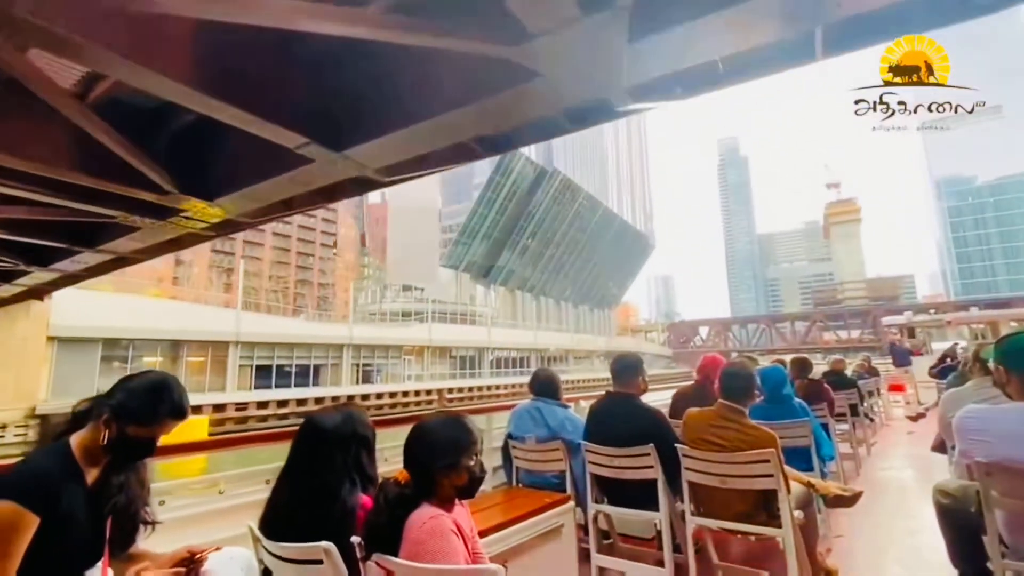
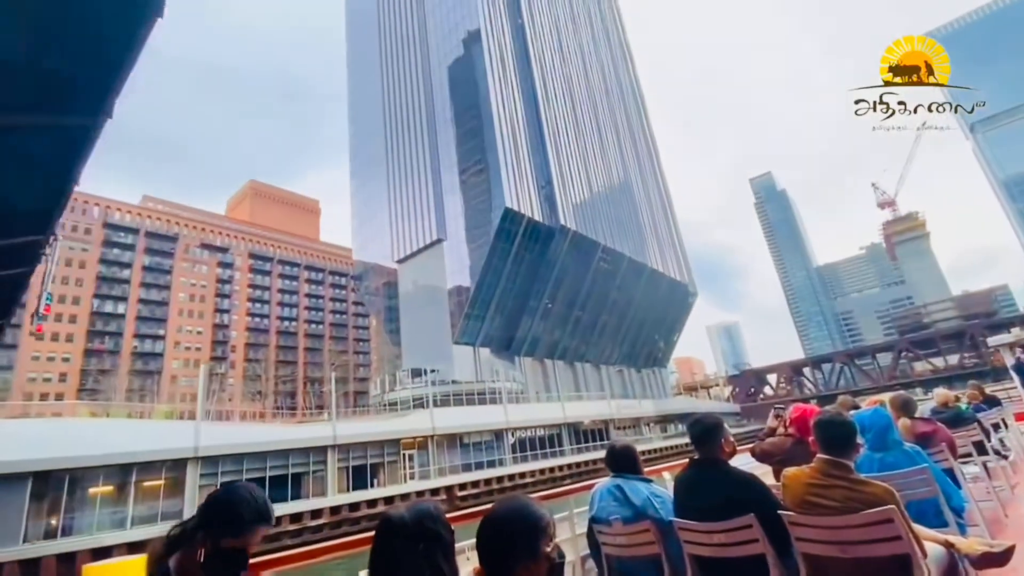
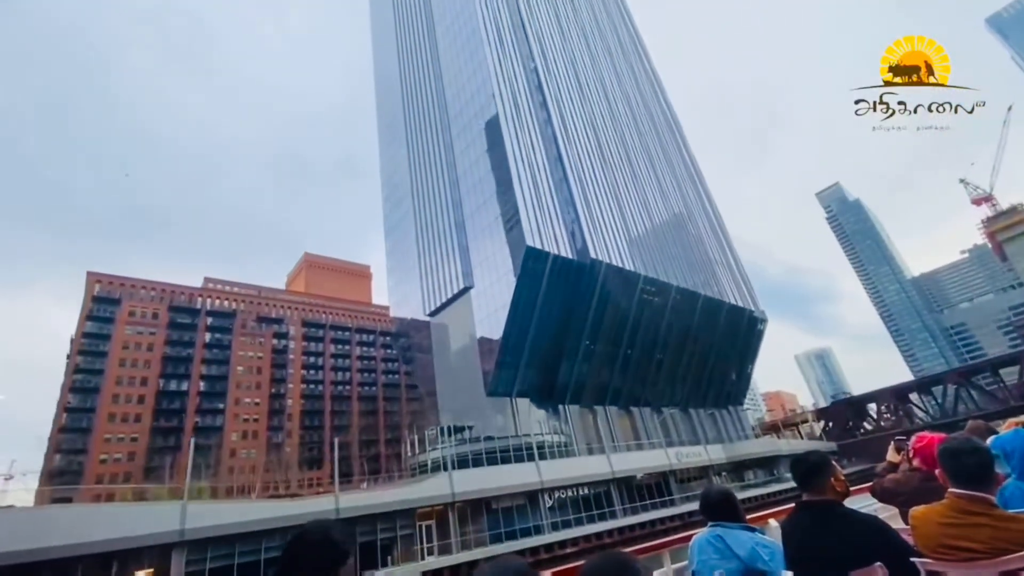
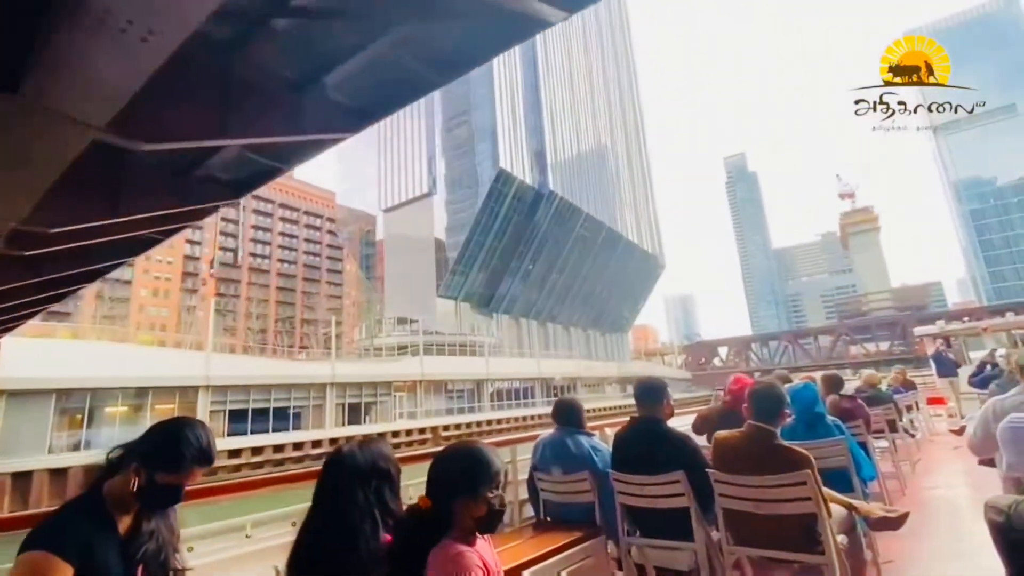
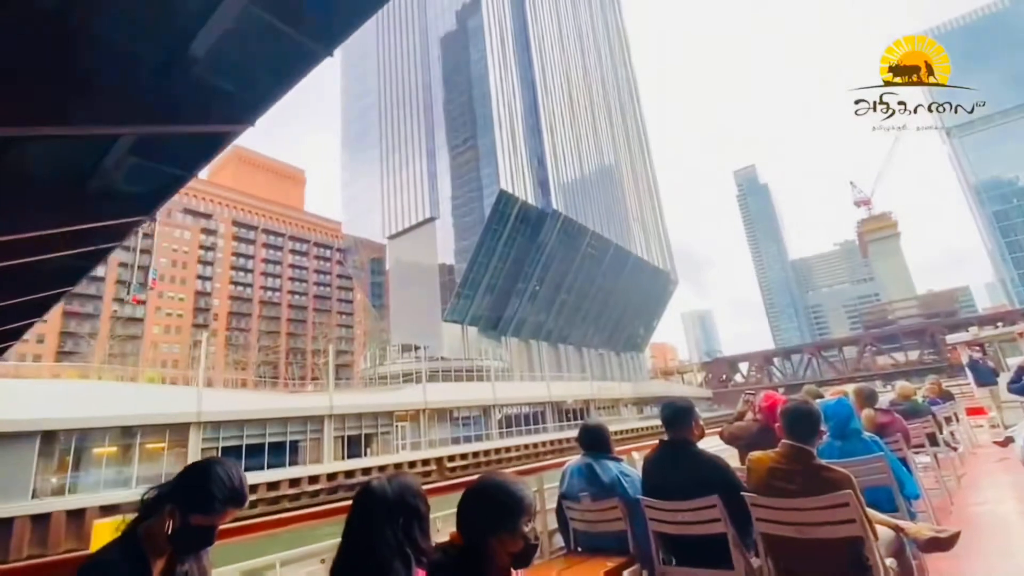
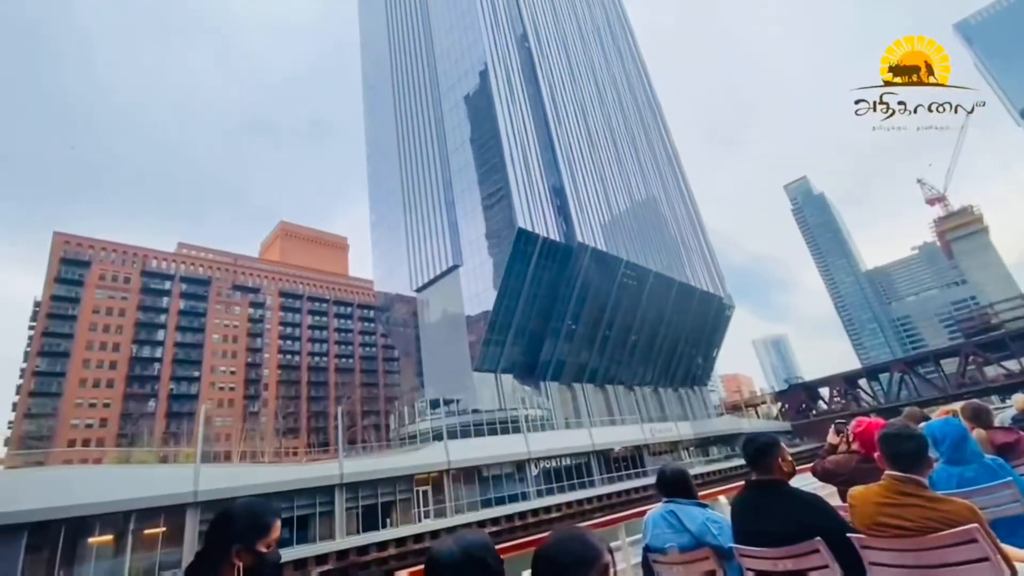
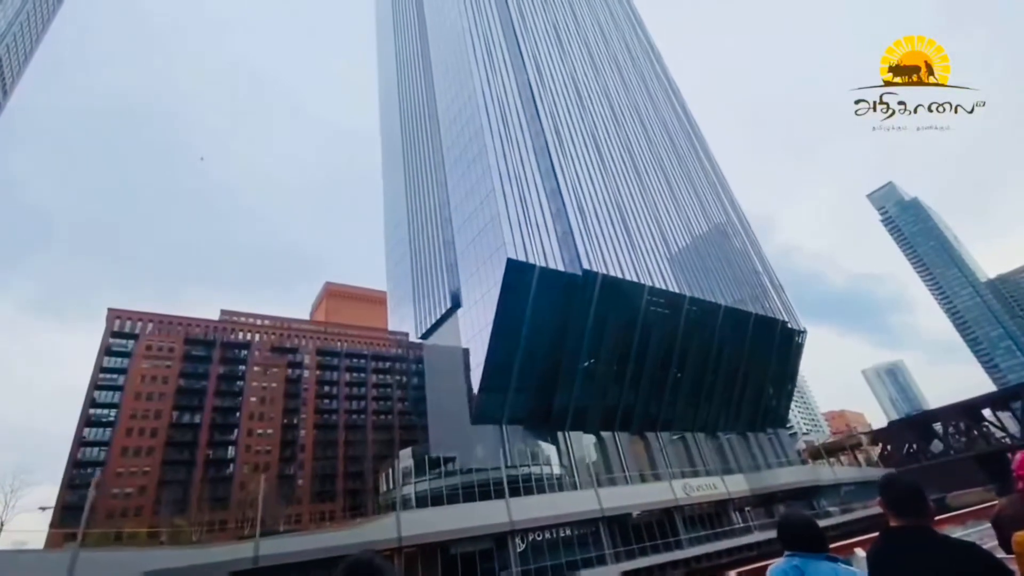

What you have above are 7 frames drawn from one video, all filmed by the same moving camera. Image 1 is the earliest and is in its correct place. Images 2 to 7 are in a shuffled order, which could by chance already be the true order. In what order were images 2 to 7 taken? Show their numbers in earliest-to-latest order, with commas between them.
4, 5, 2, 6, 3, 7
